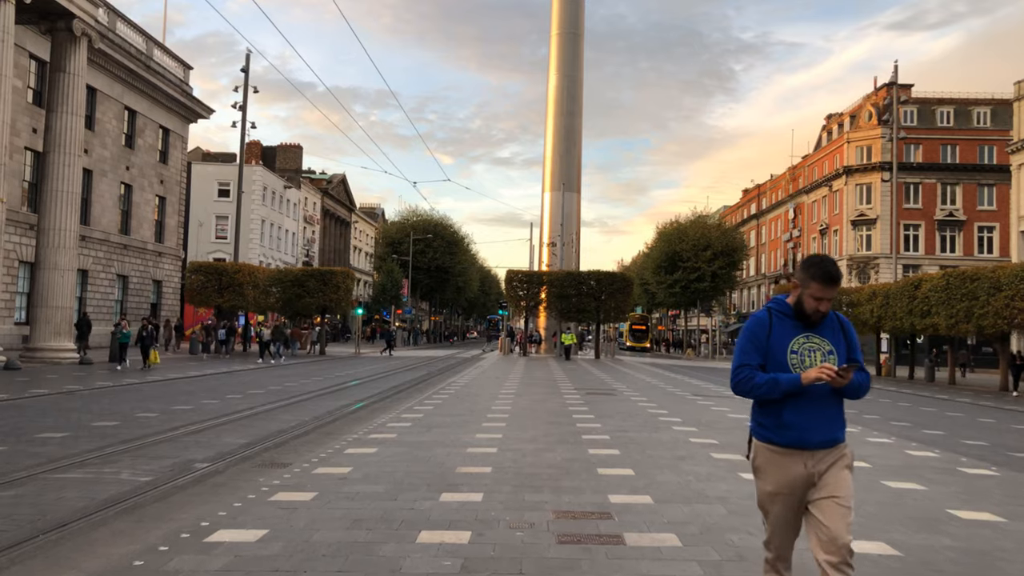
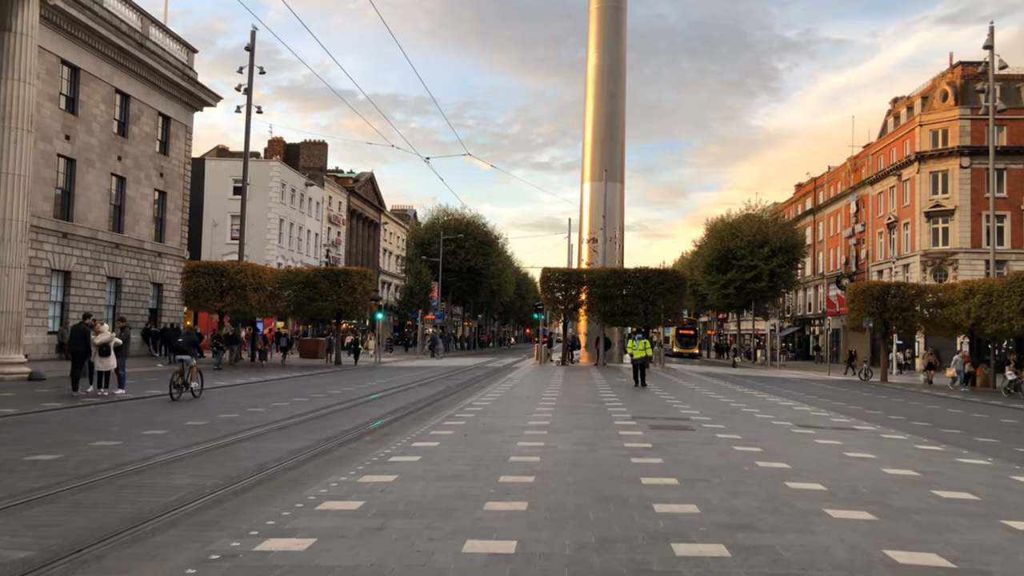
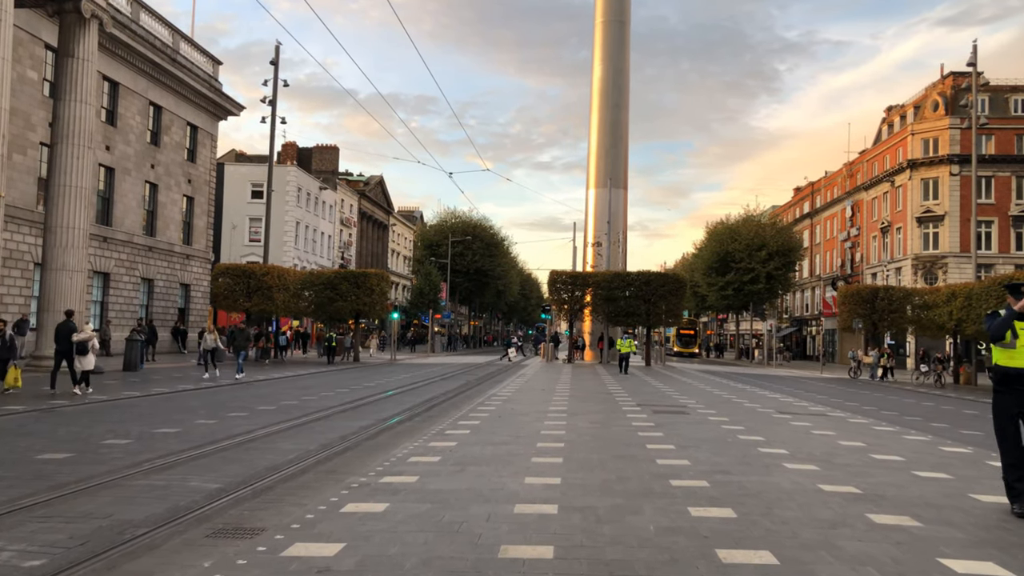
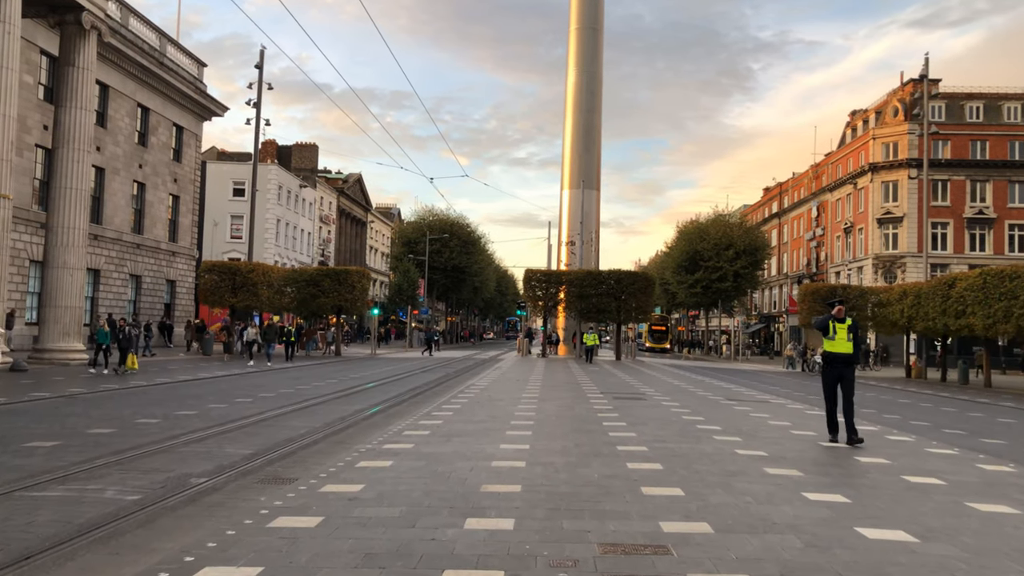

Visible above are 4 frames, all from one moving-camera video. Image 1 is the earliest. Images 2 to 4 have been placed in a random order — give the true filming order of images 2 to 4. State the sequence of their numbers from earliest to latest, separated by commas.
4, 3, 2
